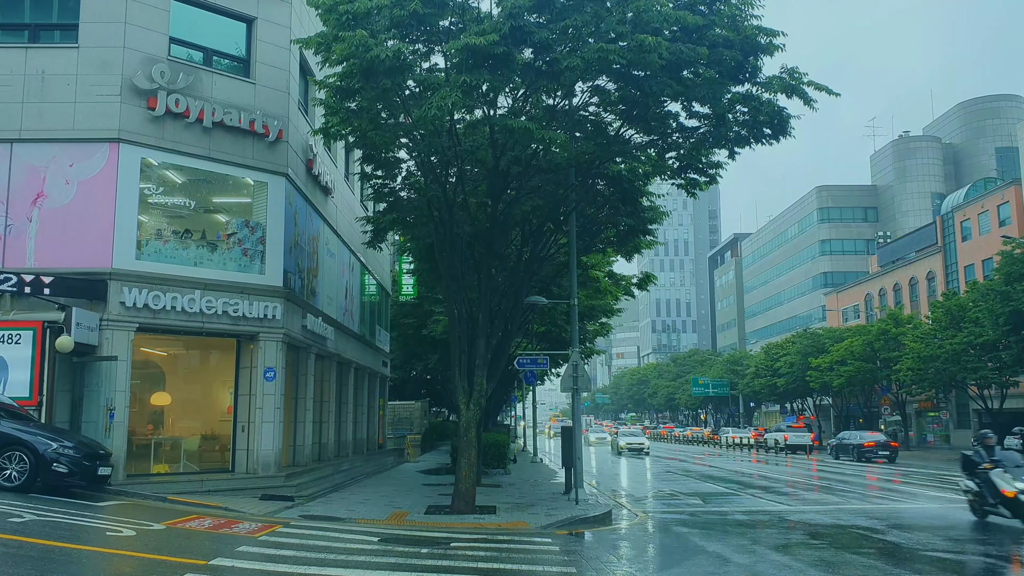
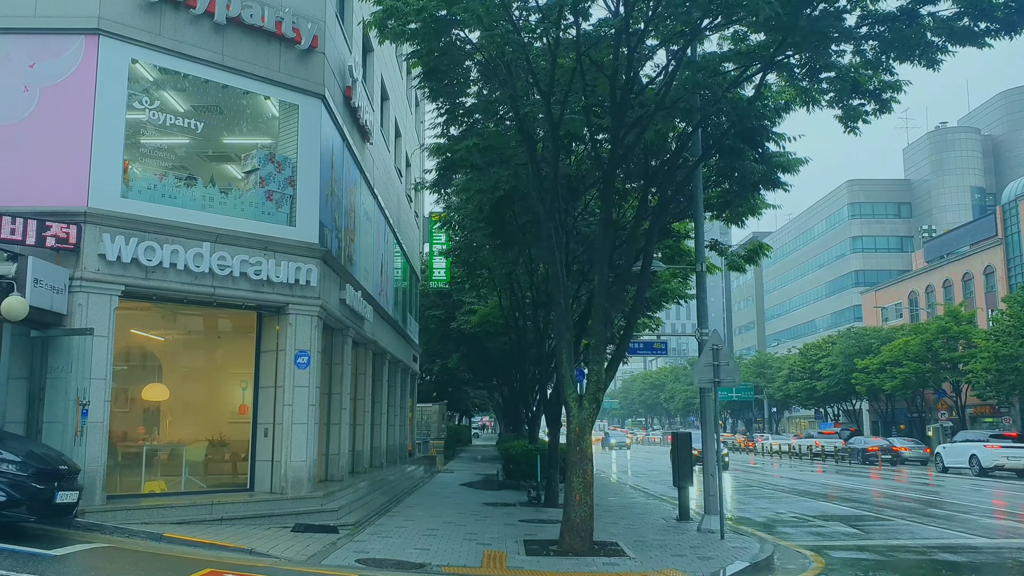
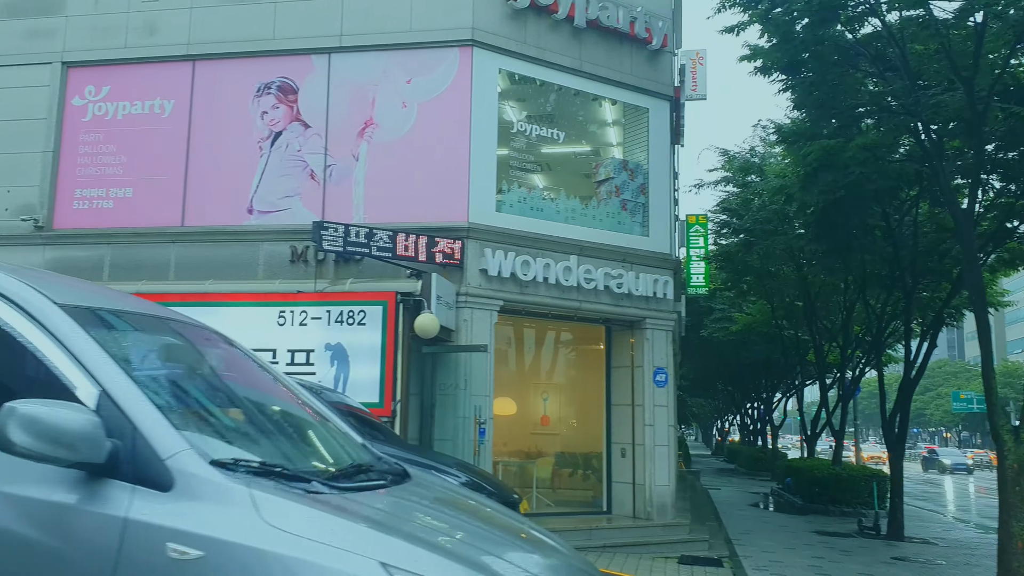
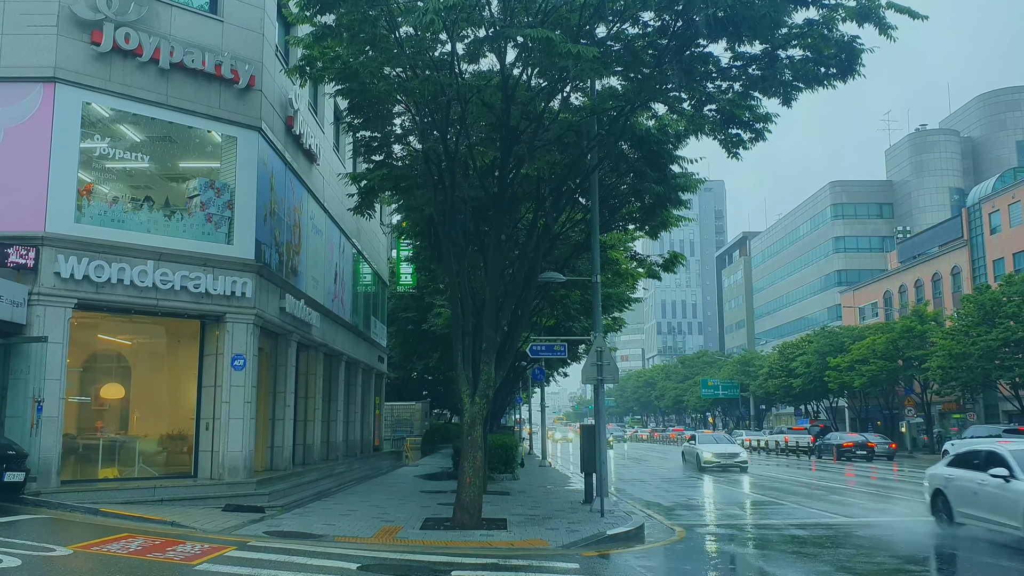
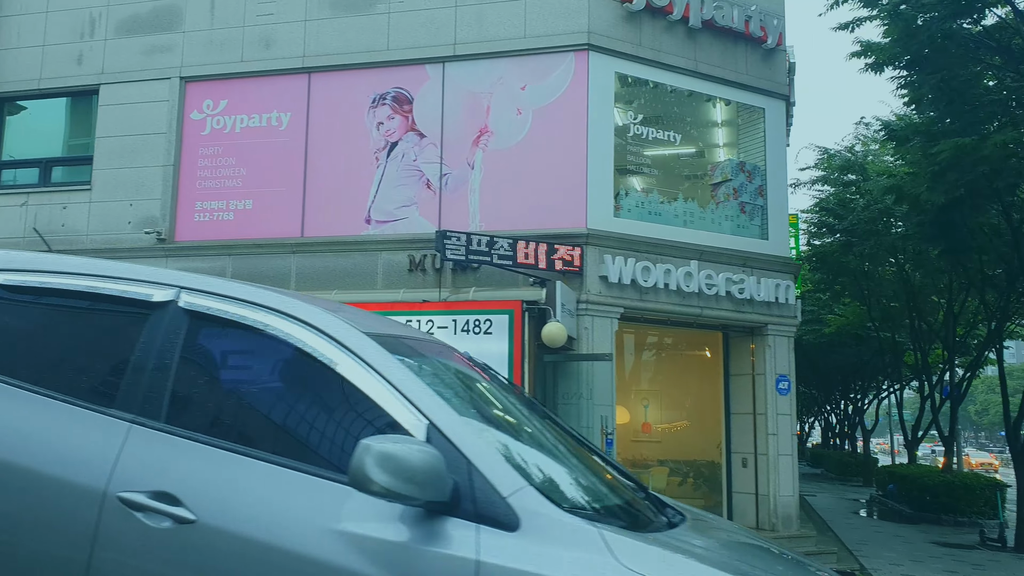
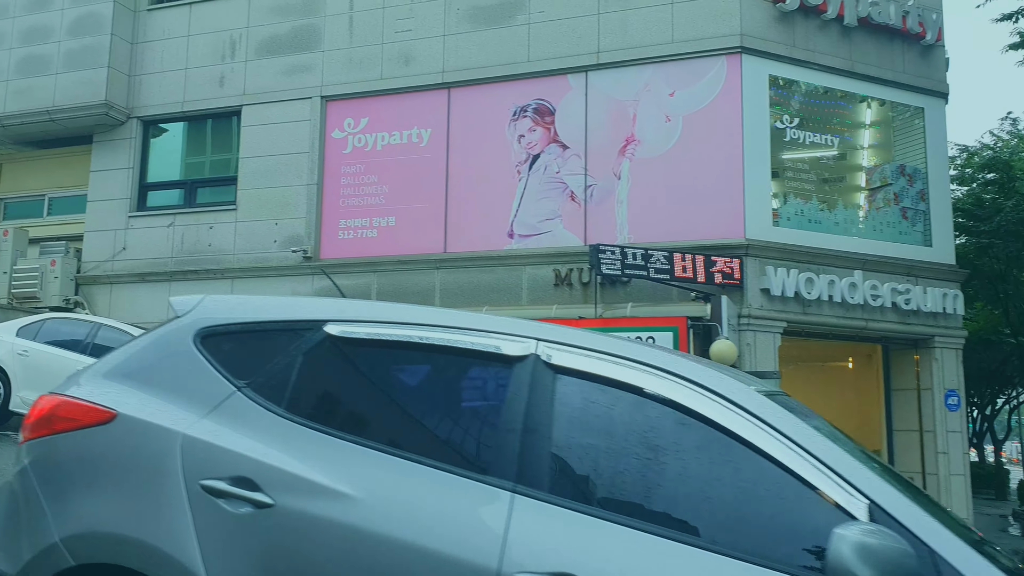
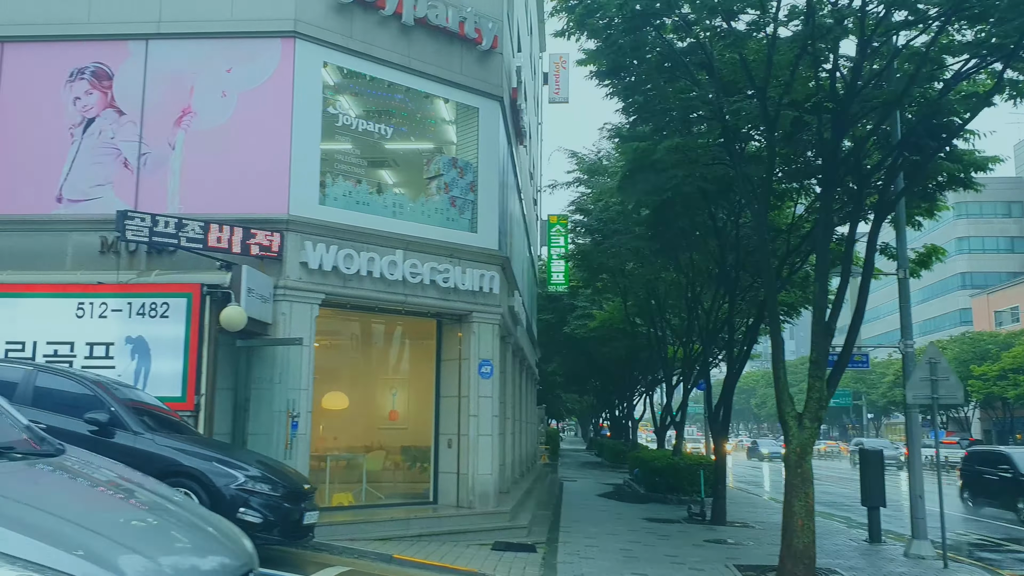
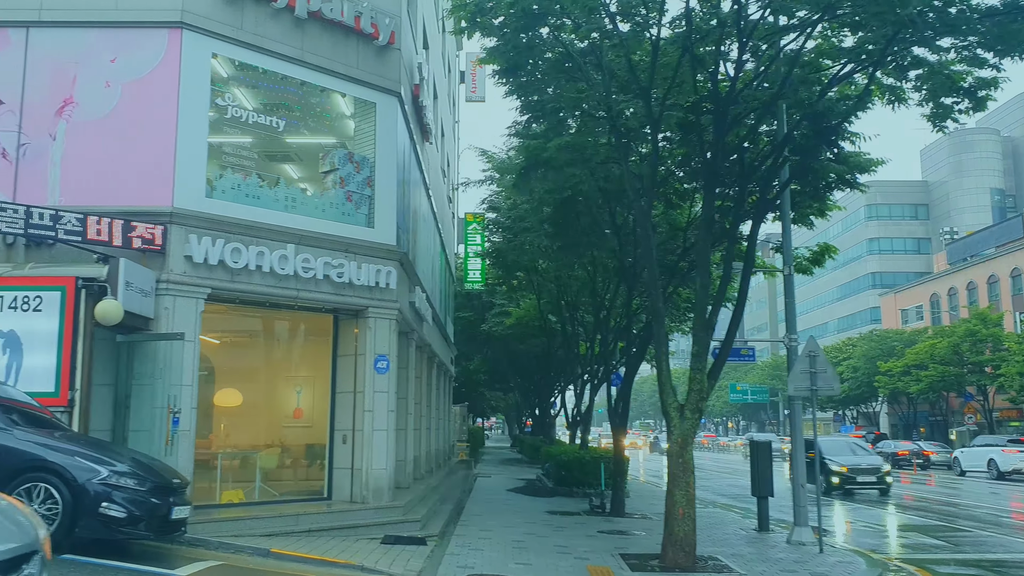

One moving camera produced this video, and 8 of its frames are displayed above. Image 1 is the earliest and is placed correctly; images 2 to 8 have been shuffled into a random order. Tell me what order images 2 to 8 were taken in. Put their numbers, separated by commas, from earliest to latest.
4, 2, 8, 7, 3, 5, 6
